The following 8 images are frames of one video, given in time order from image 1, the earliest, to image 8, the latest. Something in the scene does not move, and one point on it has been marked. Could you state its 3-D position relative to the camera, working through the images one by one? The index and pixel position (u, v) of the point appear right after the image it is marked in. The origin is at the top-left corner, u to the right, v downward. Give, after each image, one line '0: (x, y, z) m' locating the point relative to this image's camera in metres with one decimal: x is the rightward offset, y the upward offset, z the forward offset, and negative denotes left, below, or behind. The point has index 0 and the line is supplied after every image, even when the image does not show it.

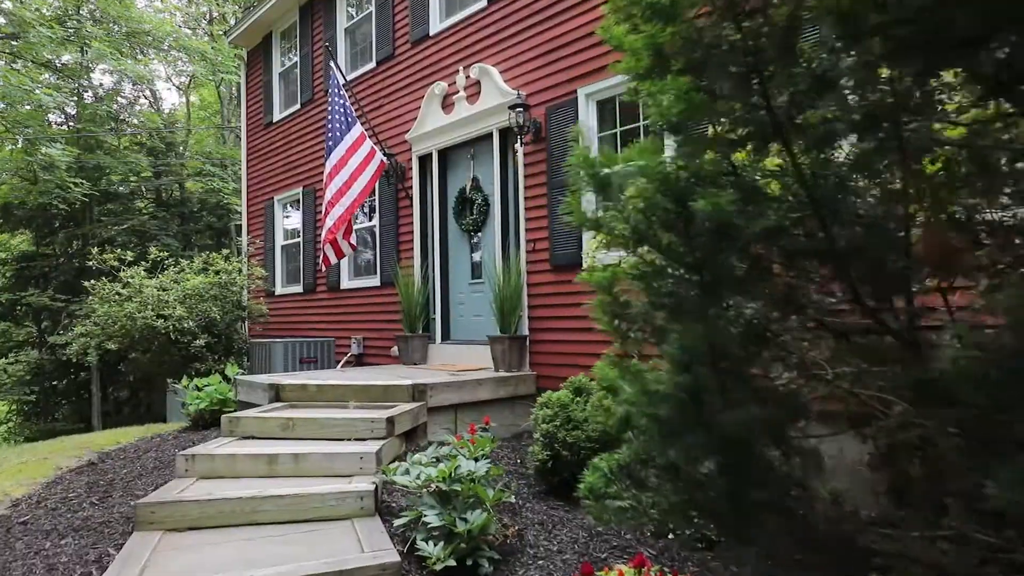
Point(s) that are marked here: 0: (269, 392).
0: (-1.9, -0.8, +5.1) m
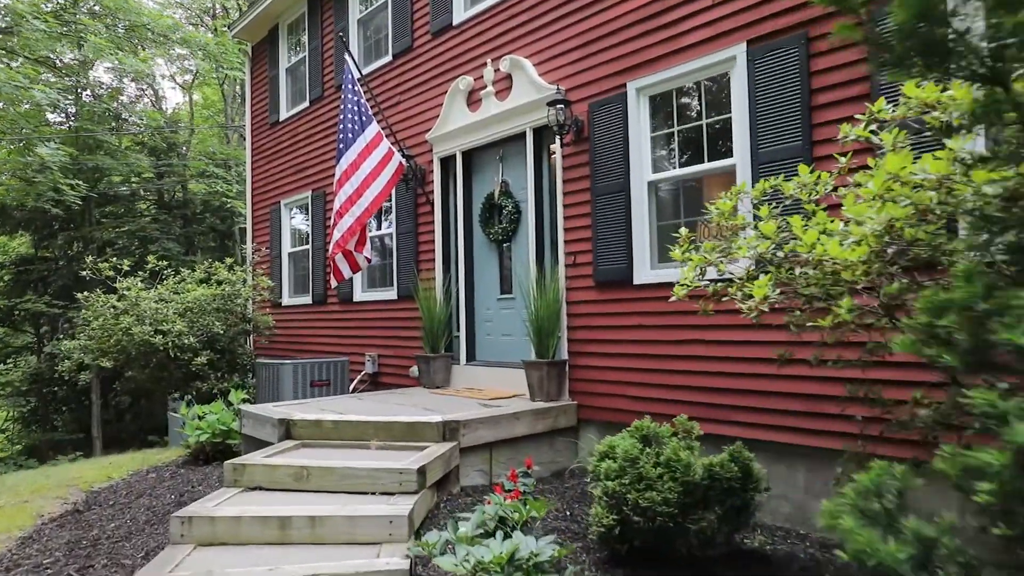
0: (-1.6, -0.9, +4.5) m
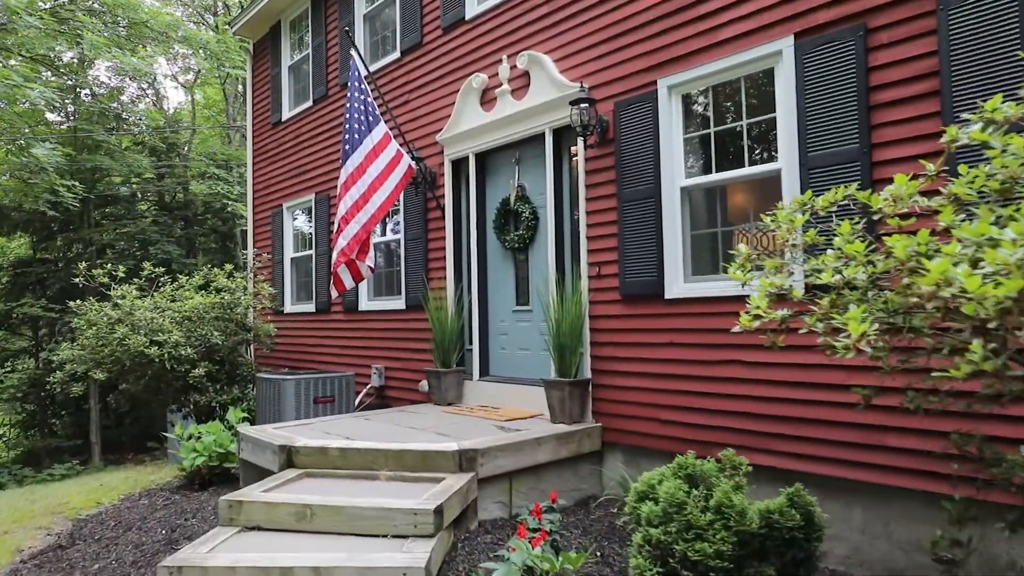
0: (-1.4, -1.0, +4.1) m
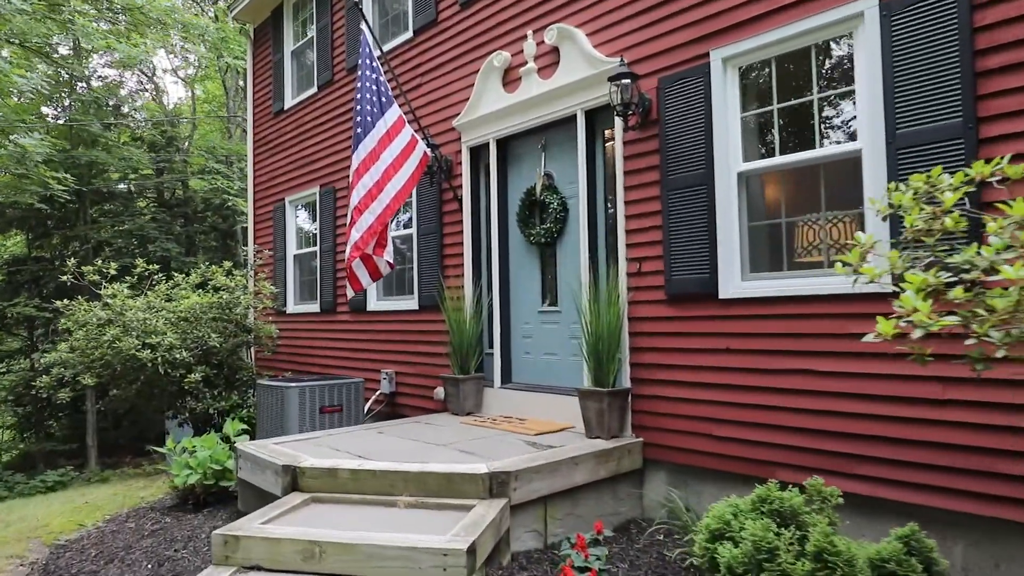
0: (-1.2, -1.0, +3.6) m
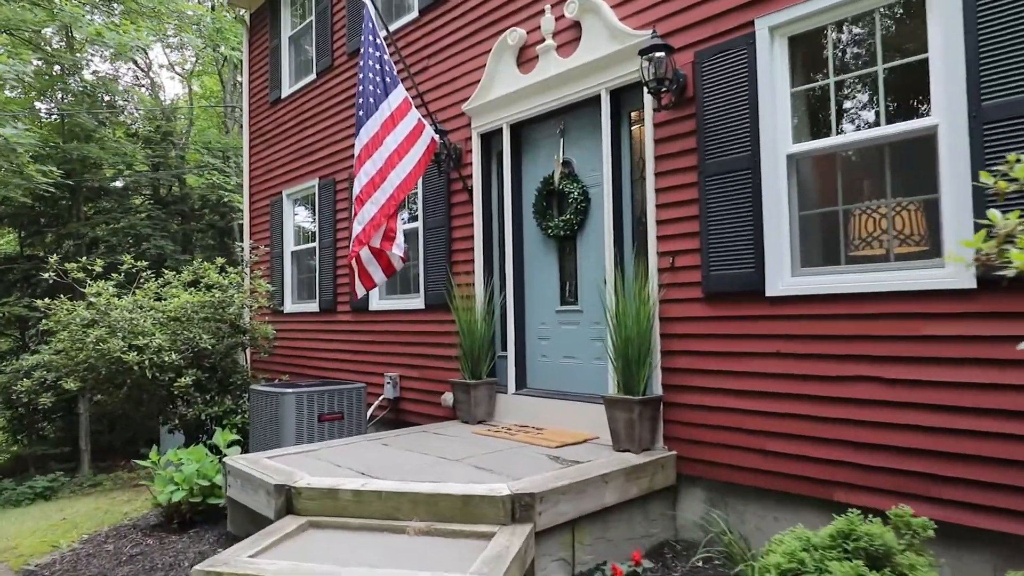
0: (-1.1, -1.0, +3.2) m
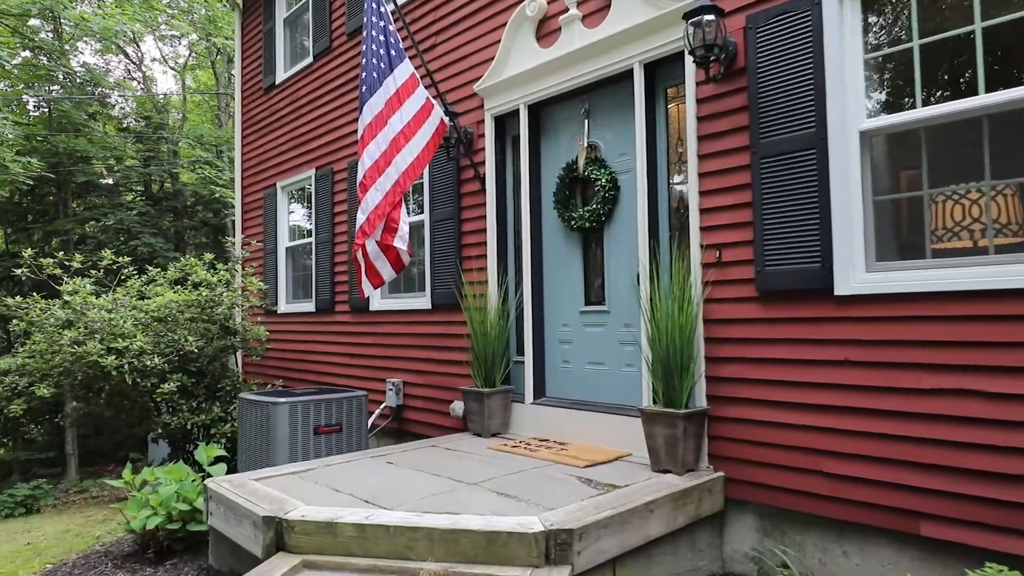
0: (-1.0, -1.0, +2.7) m
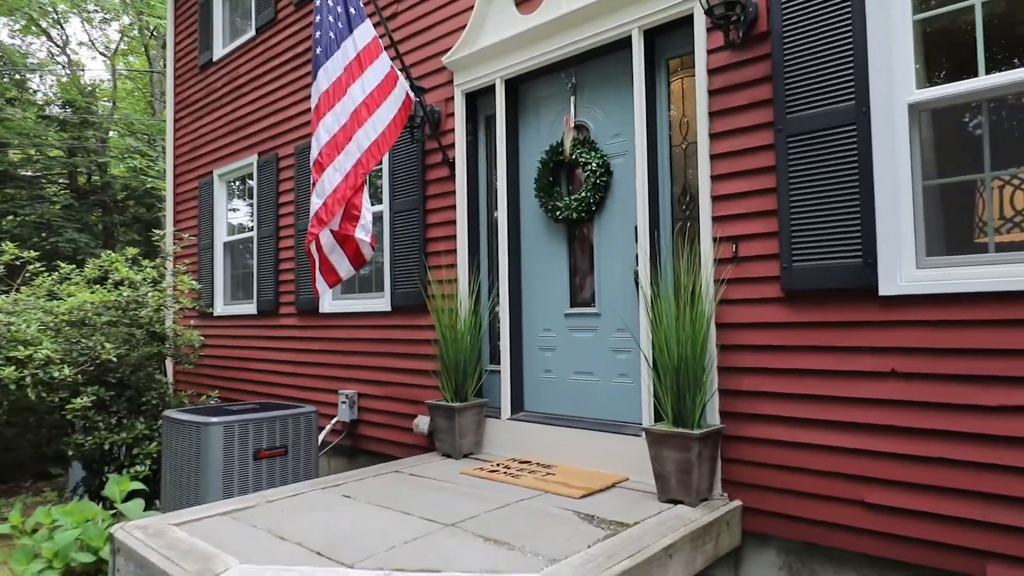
0: (-1.0, -1.0, +2.1) m
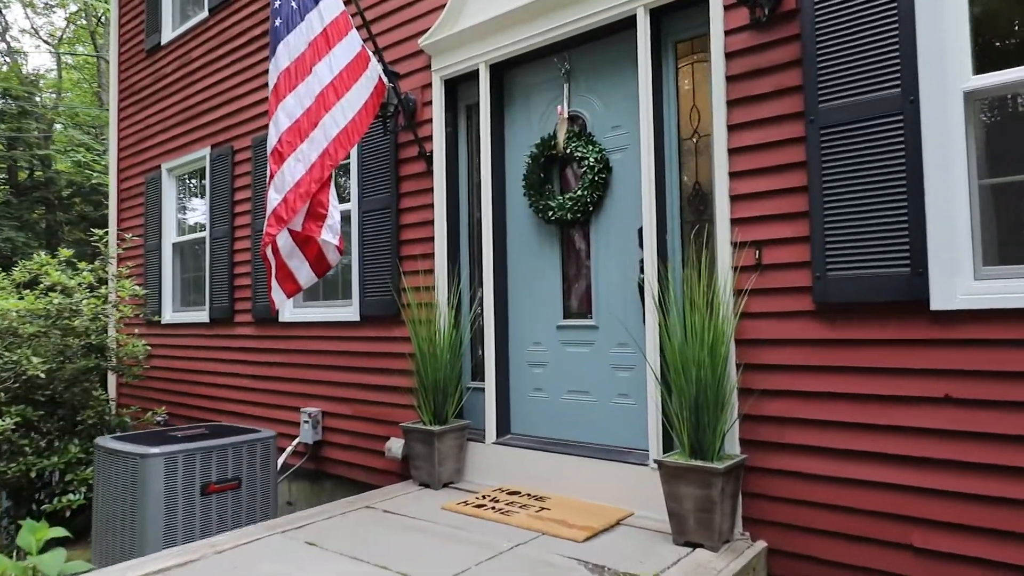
0: (-1.0, -1.0, +1.6) m
